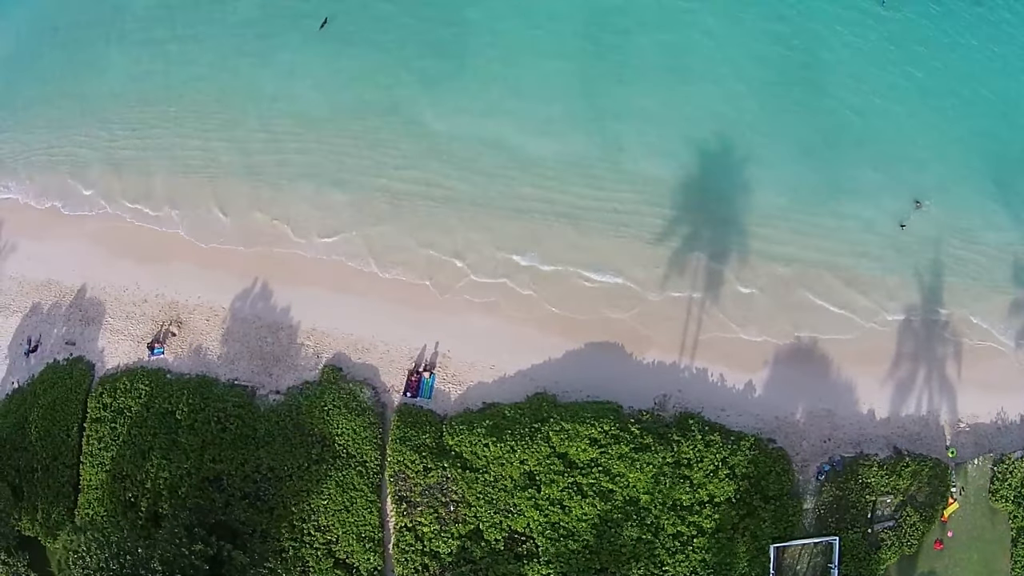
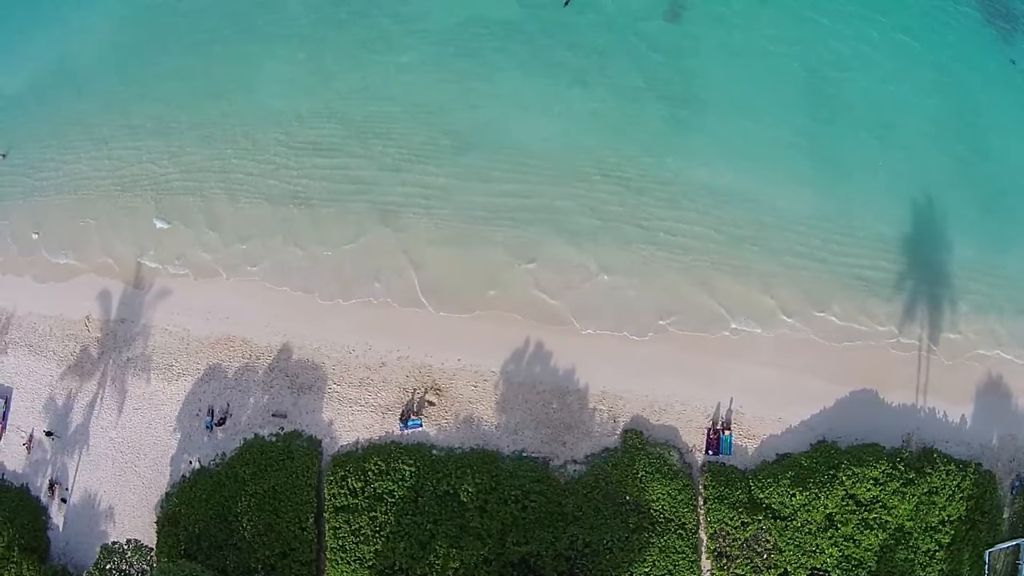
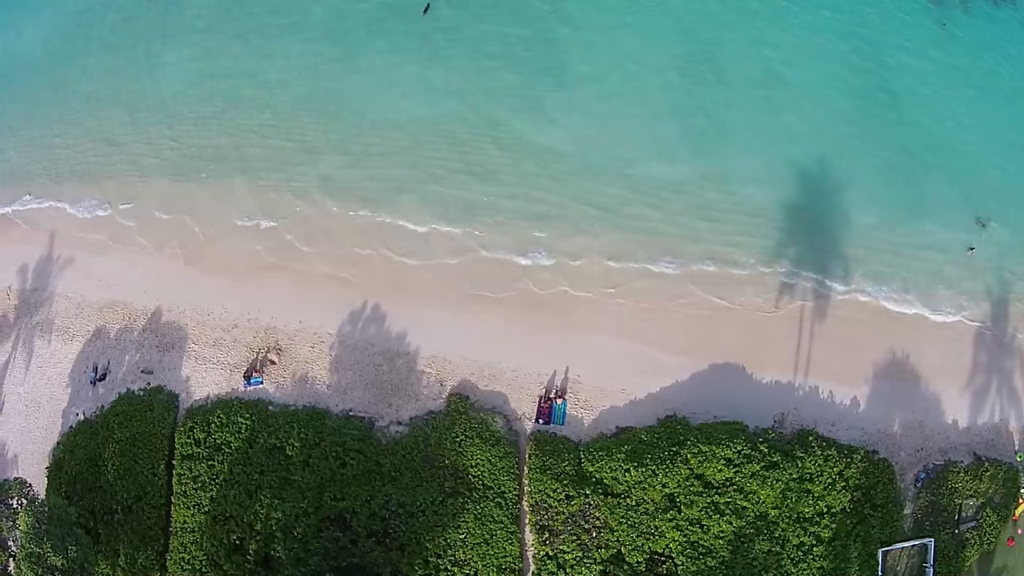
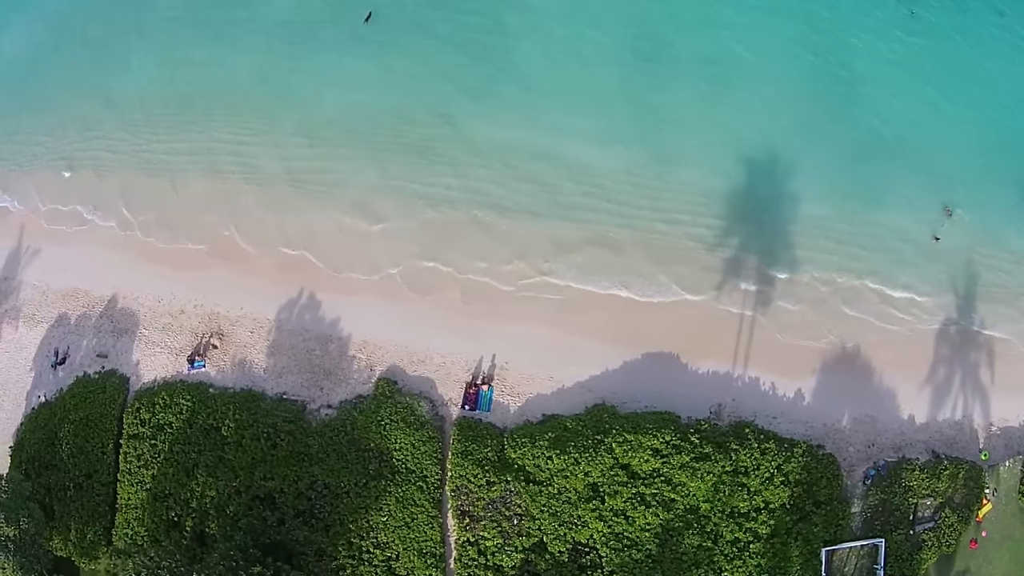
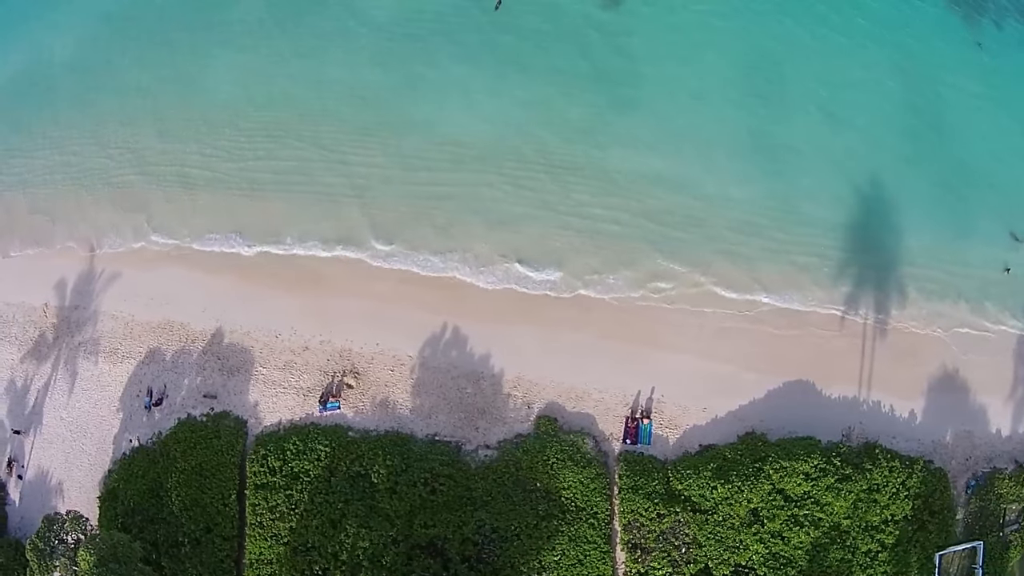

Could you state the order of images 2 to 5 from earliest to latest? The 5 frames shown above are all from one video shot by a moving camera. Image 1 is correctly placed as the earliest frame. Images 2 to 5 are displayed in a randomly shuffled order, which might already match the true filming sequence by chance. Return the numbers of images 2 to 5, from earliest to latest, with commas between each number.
4, 3, 5, 2
